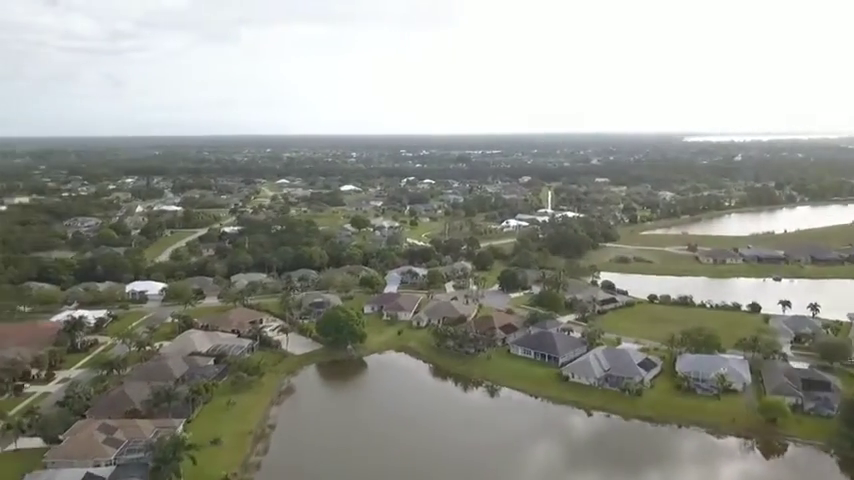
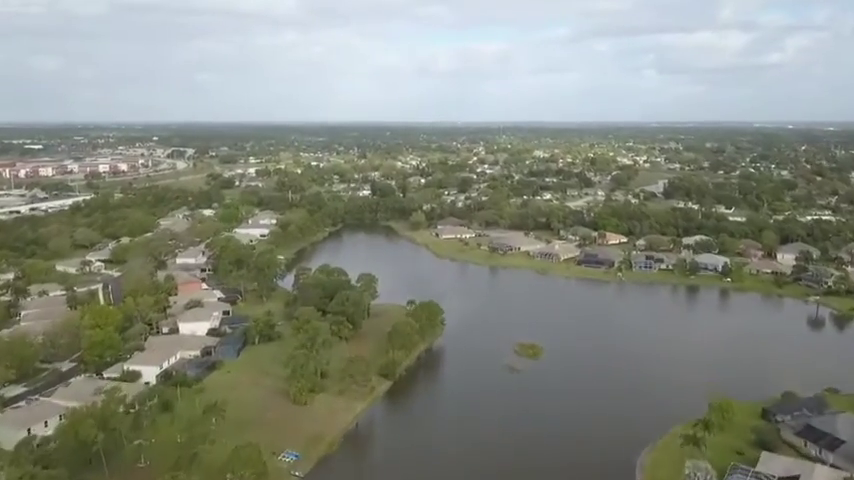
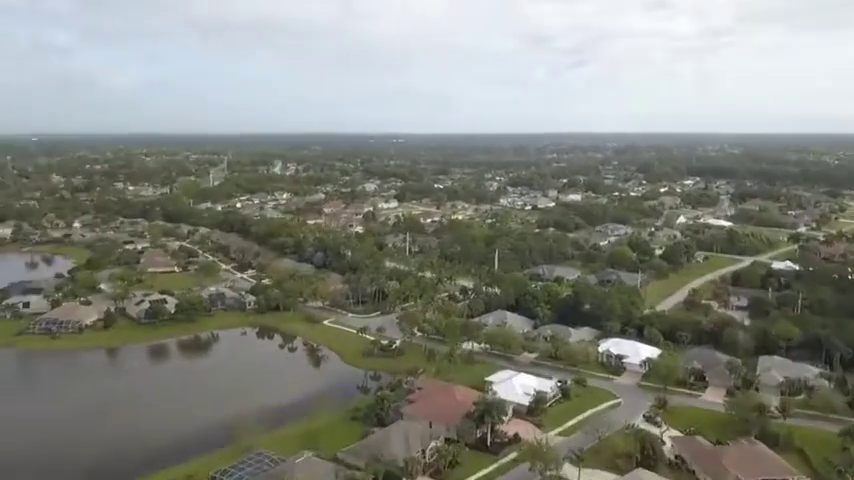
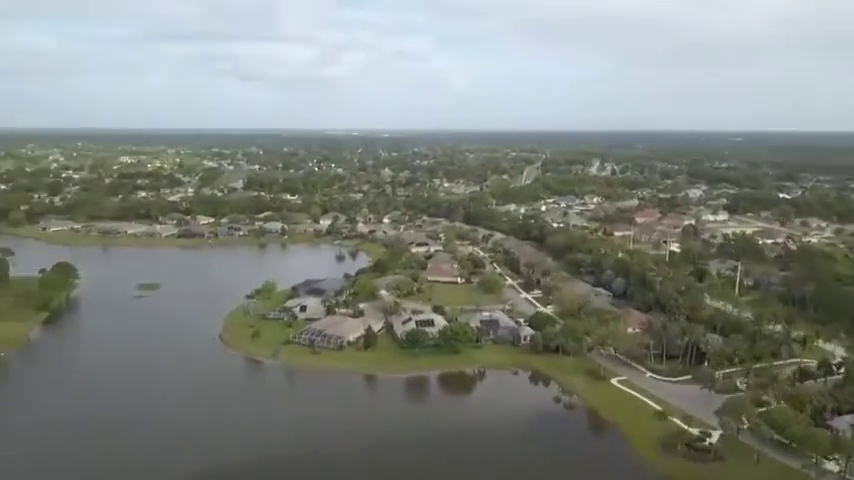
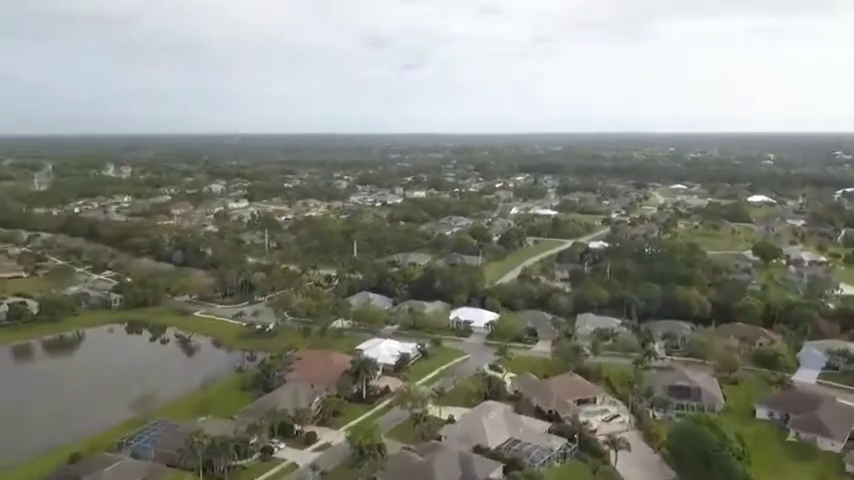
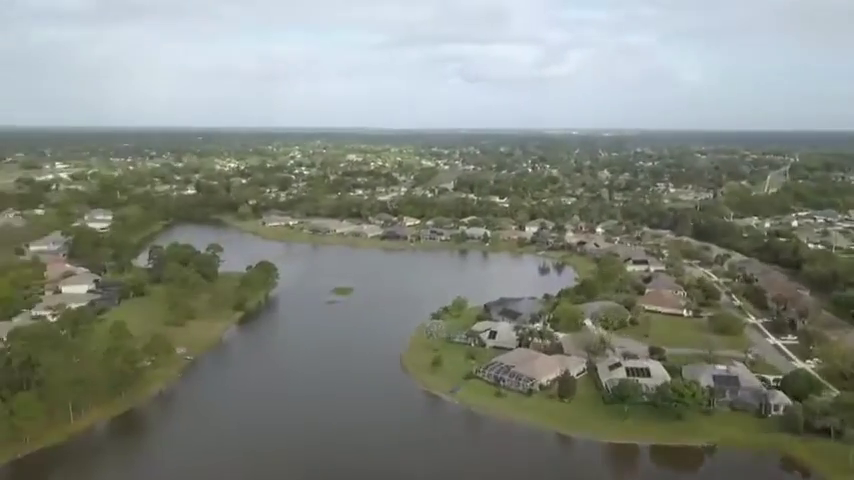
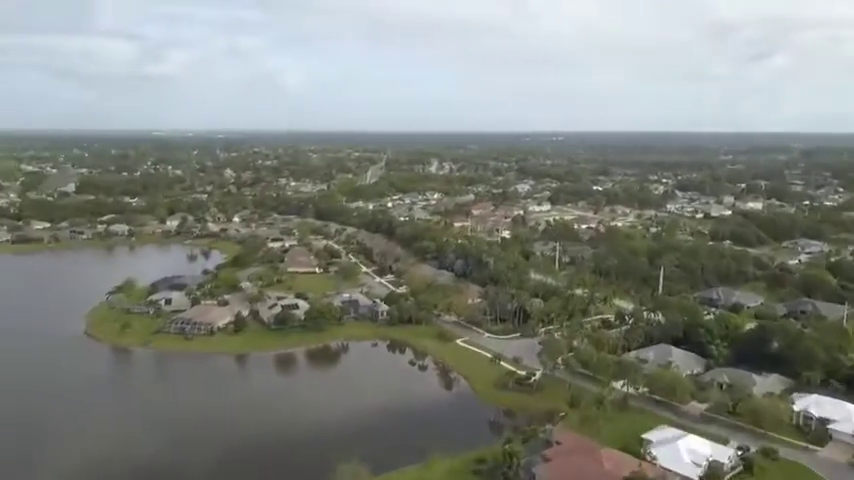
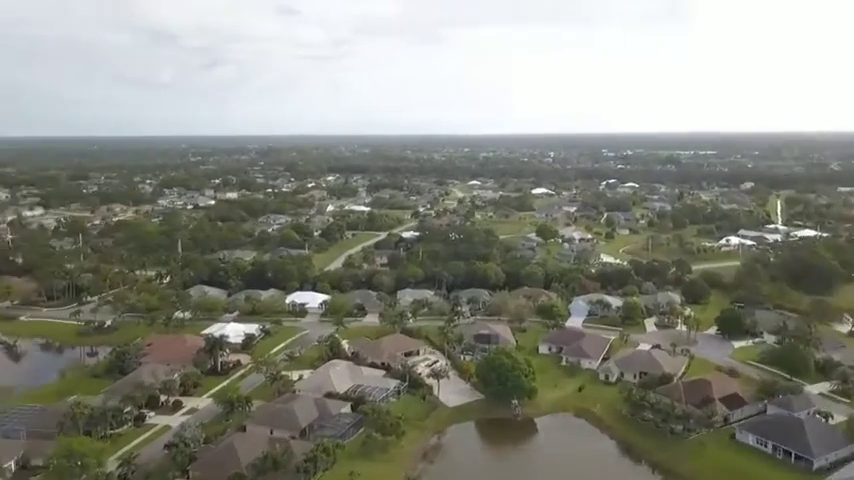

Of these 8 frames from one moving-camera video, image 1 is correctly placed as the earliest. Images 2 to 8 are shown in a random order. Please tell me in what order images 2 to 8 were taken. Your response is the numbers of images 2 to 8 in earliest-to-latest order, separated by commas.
8, 5, 3, 7, 4, 6, 2
